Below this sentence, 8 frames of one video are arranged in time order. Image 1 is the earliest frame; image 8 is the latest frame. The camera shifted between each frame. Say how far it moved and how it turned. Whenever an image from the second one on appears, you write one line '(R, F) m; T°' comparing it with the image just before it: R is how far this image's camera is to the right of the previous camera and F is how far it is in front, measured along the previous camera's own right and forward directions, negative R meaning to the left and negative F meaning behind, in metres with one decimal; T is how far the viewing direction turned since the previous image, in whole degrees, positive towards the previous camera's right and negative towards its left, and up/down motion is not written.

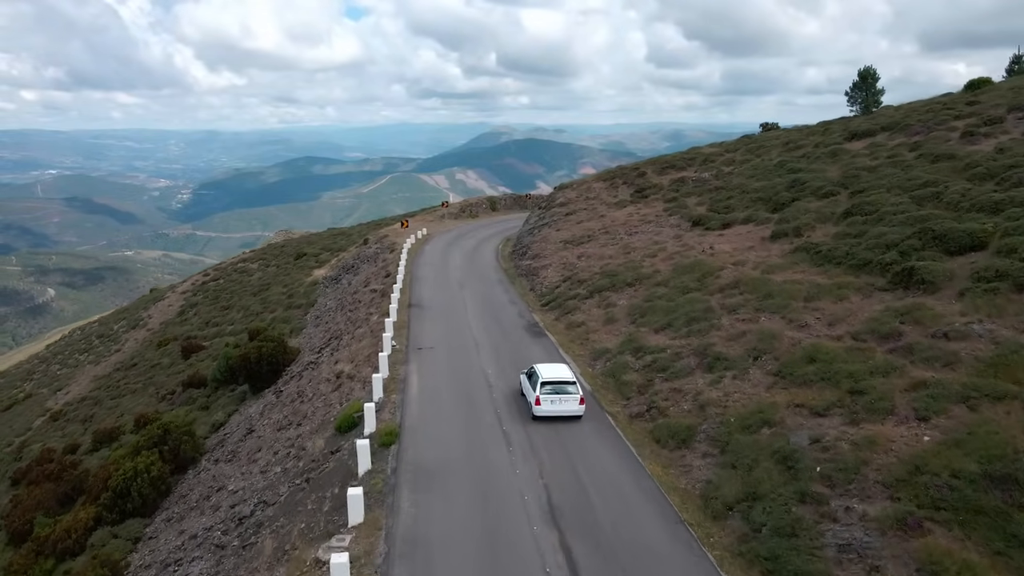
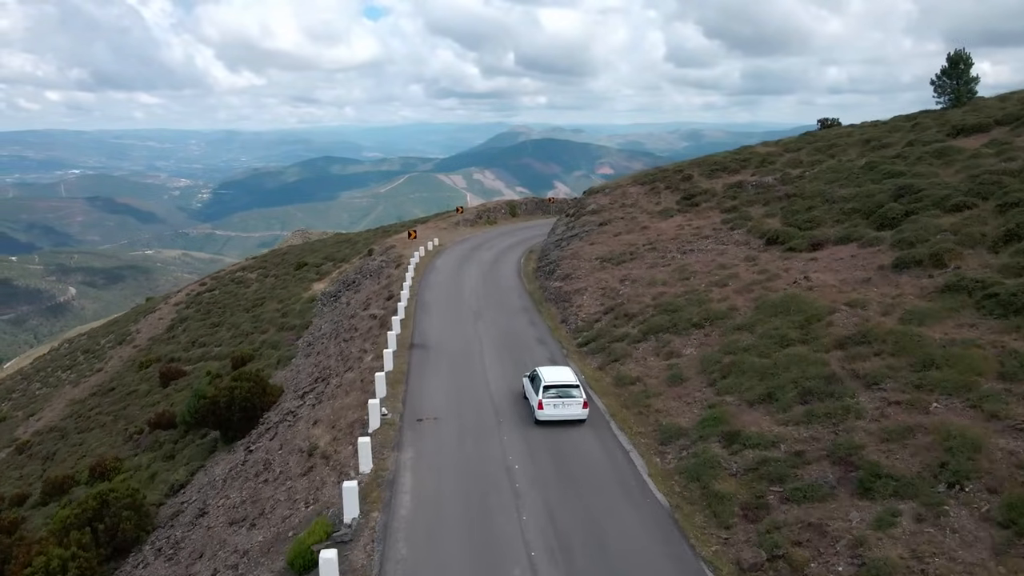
(-0.4, +6.2) m; -1°
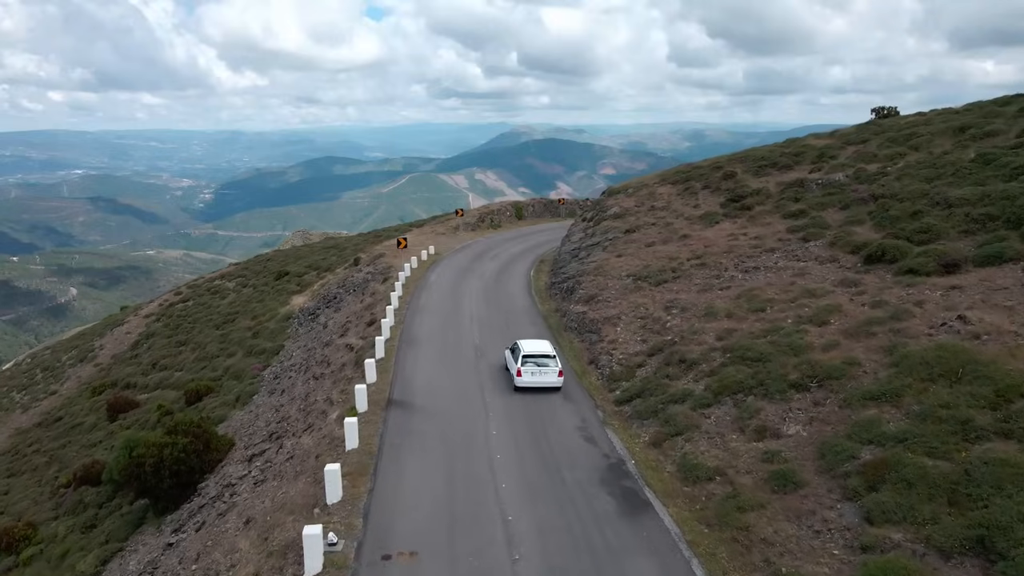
(-0.3, +6.3) m; 0°
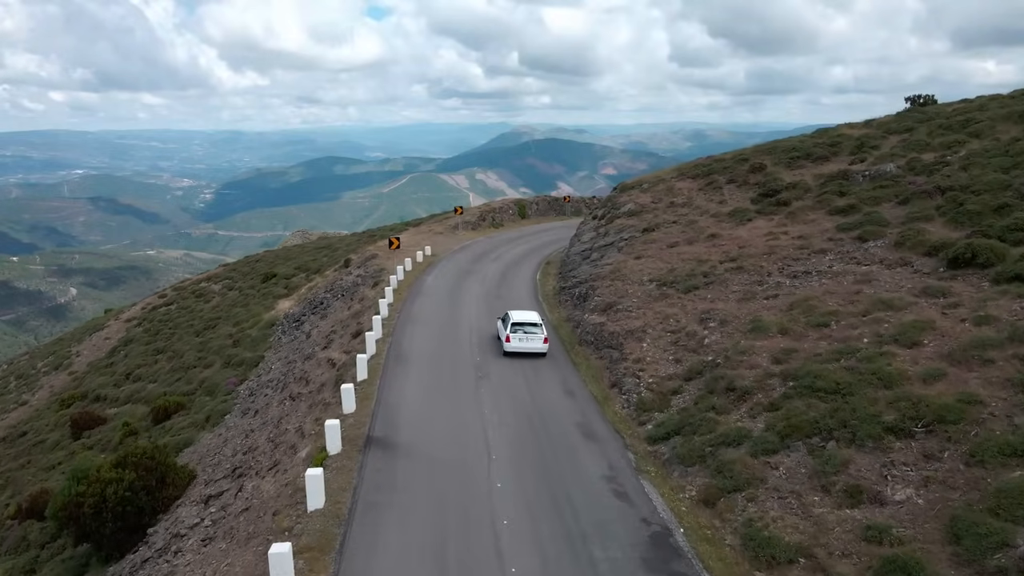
(-0.1, +3.3) m; 0°
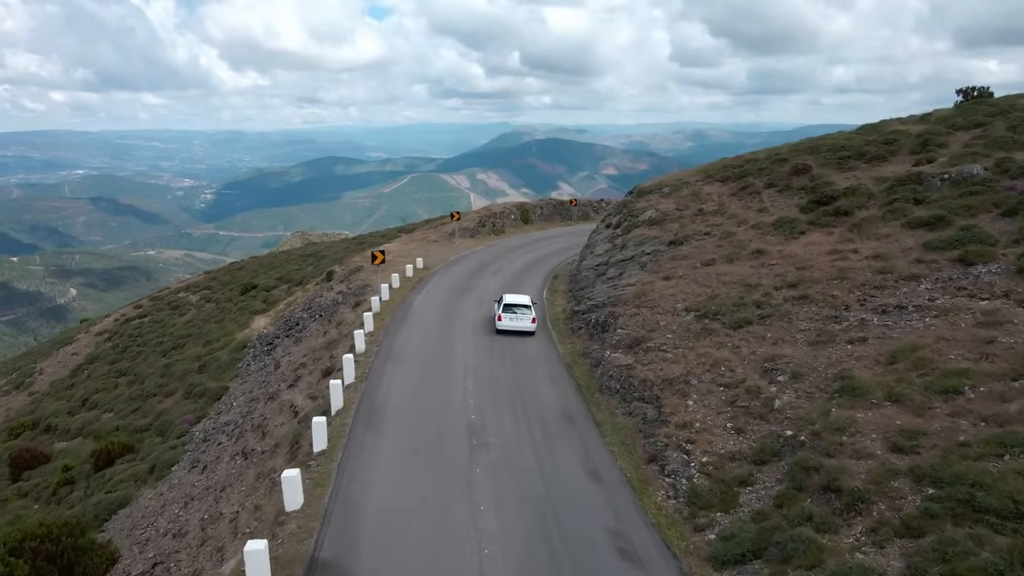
(-0.1, +4.2) m; 0°
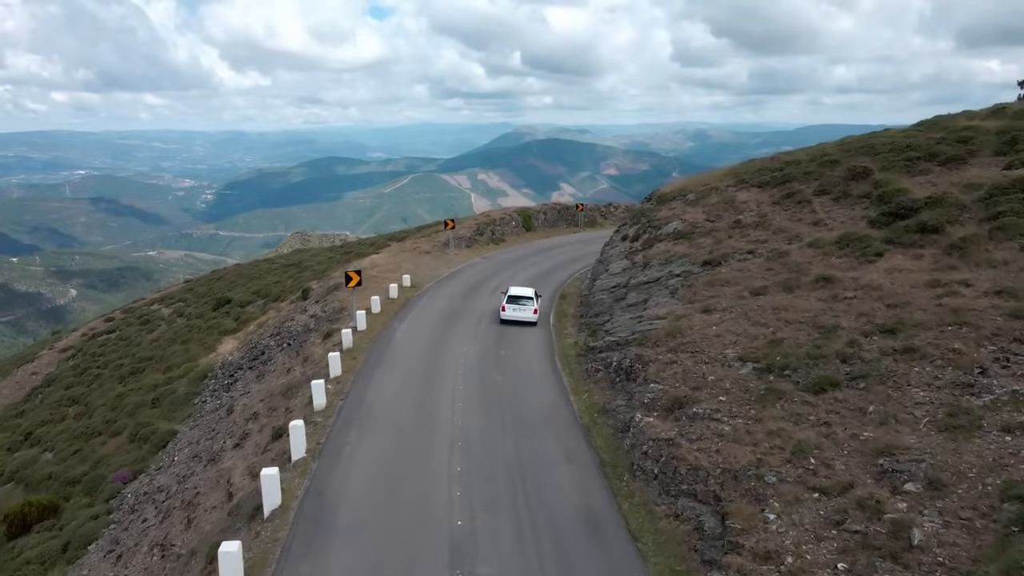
(0.0, +4.3) m; 0°
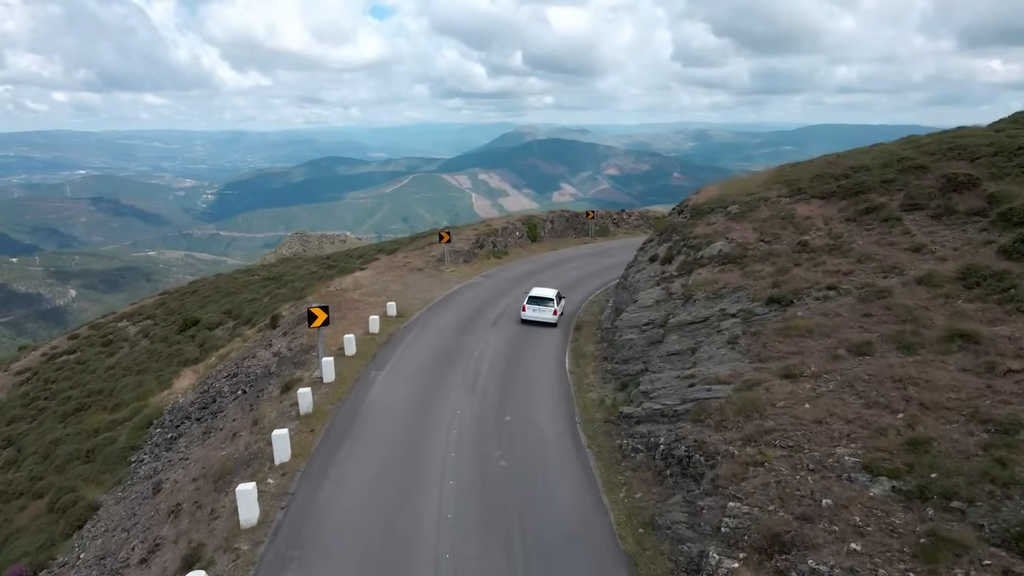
(-0.2, +4.6) m; 0°
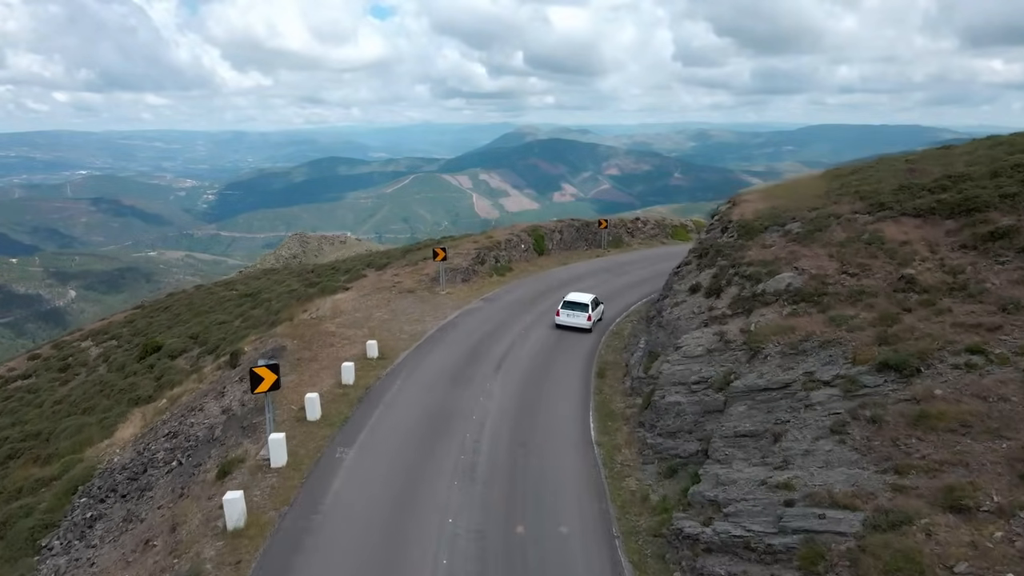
(-0.2, +4.3) m; 0°
